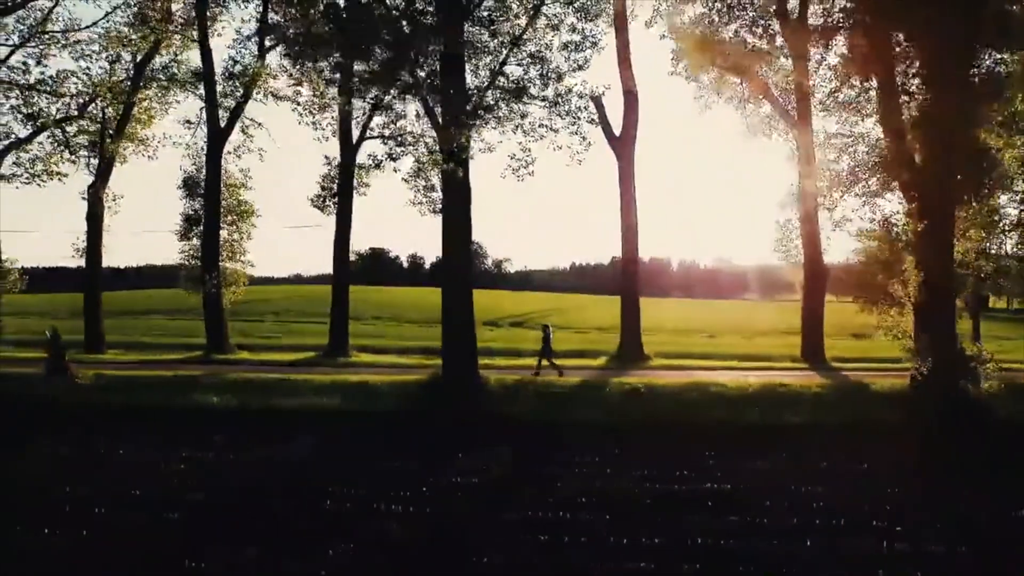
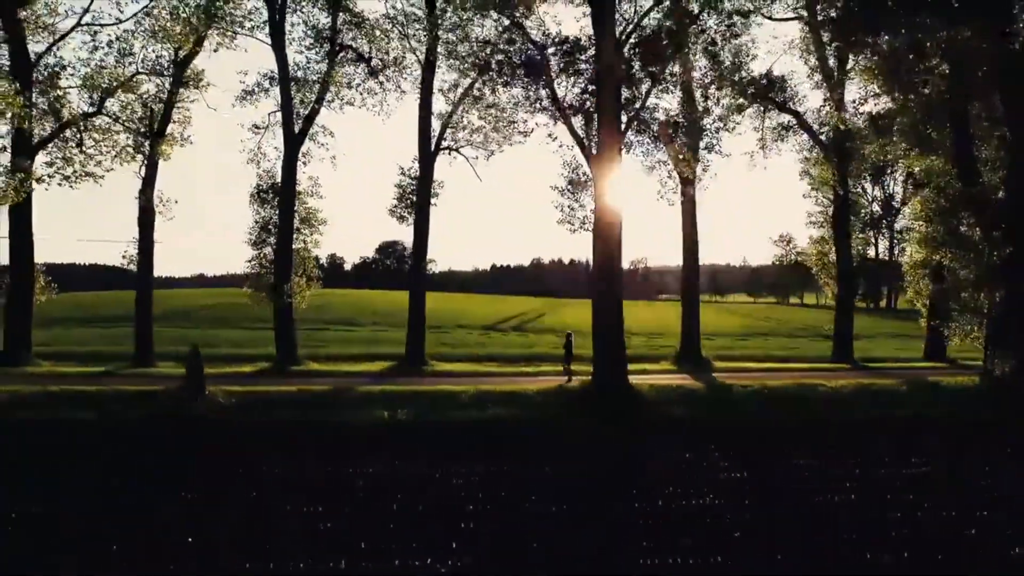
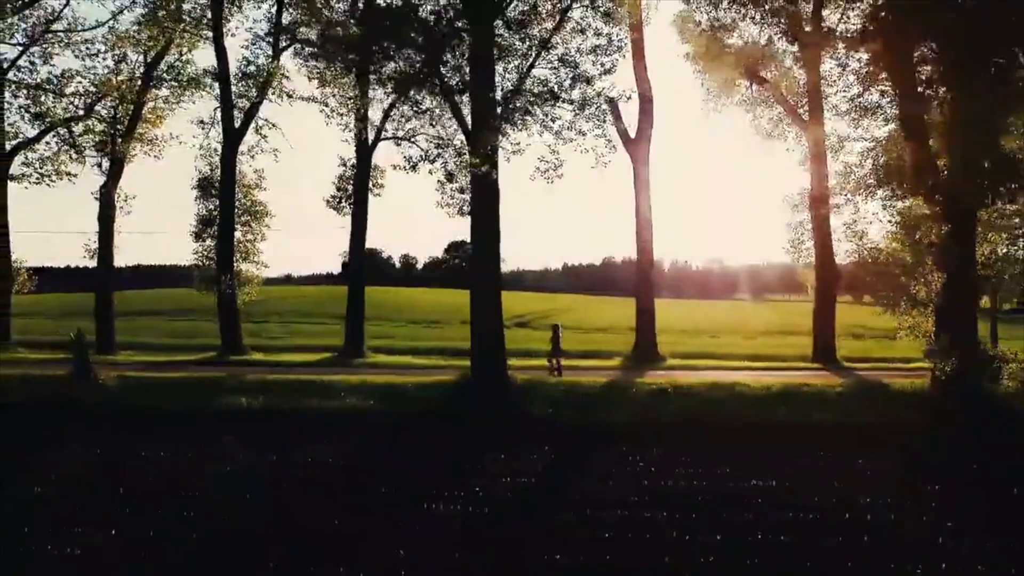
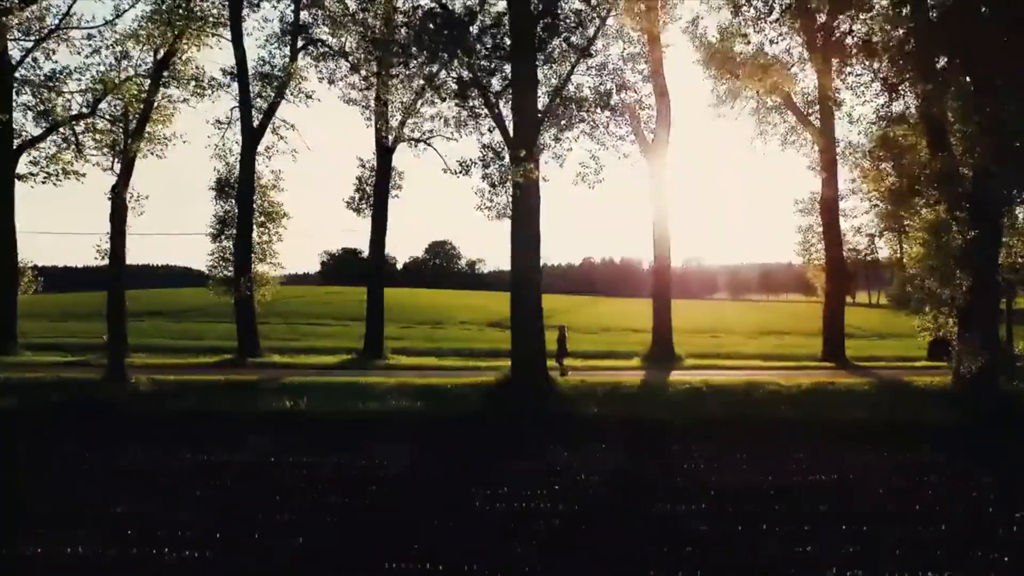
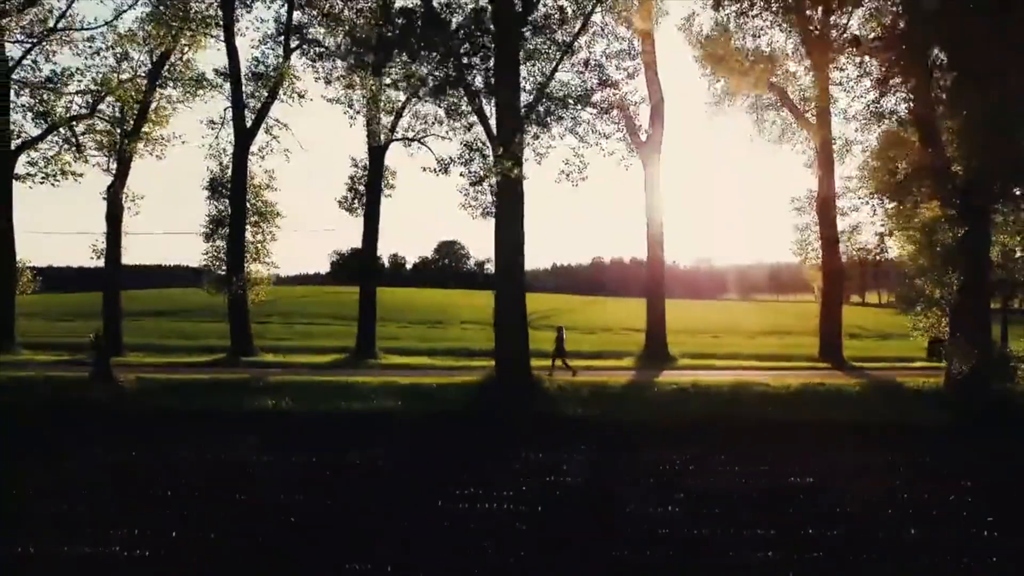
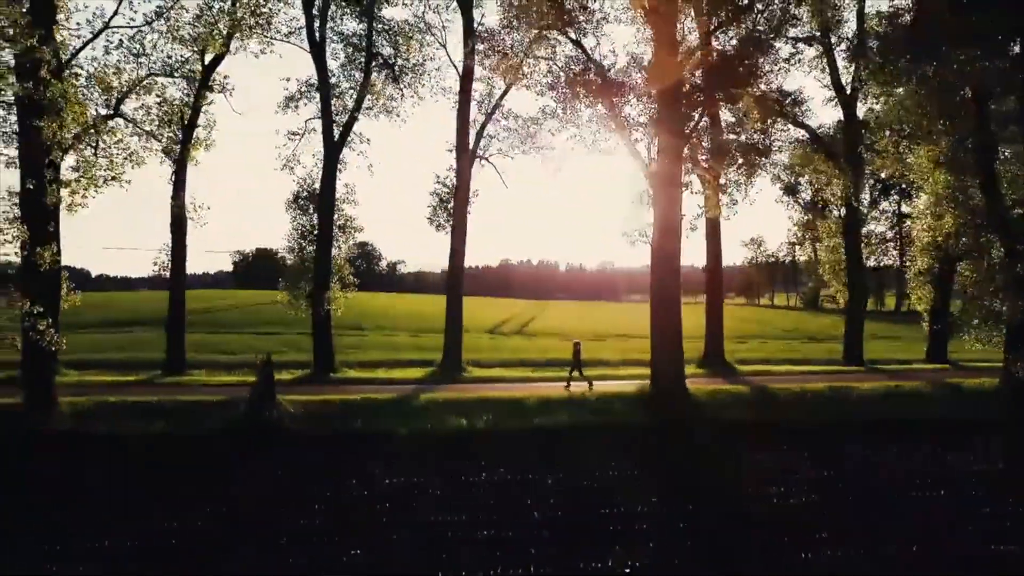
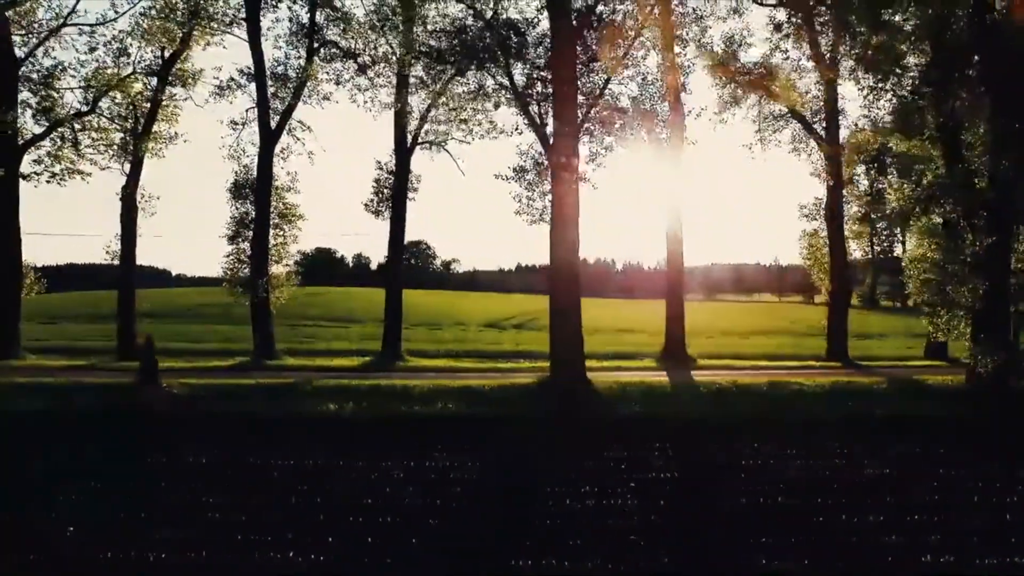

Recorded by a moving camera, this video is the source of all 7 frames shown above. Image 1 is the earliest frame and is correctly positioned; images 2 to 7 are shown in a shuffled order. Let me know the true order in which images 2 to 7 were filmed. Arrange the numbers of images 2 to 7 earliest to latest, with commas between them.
3, 5, 4, 7, 2, 6
